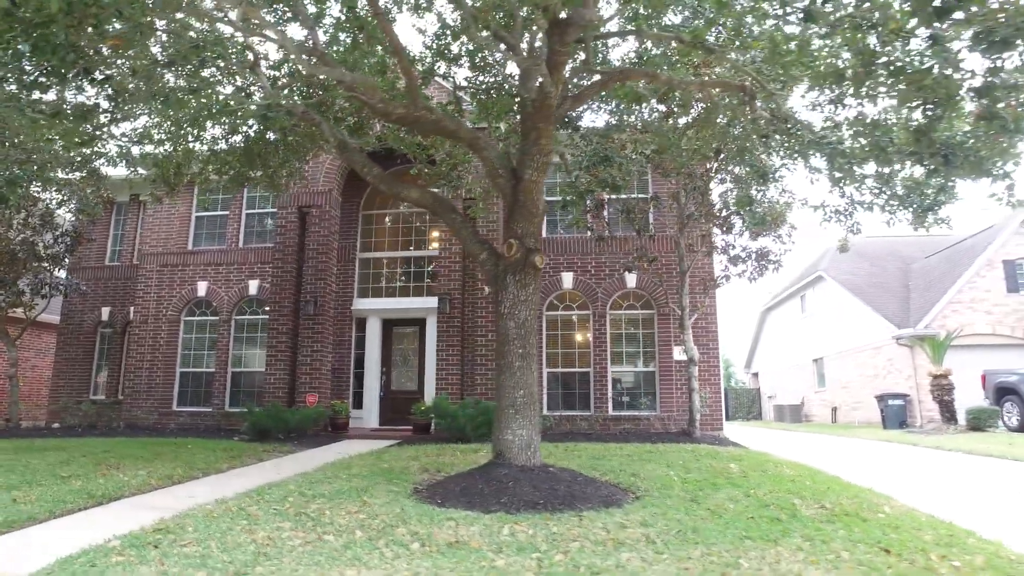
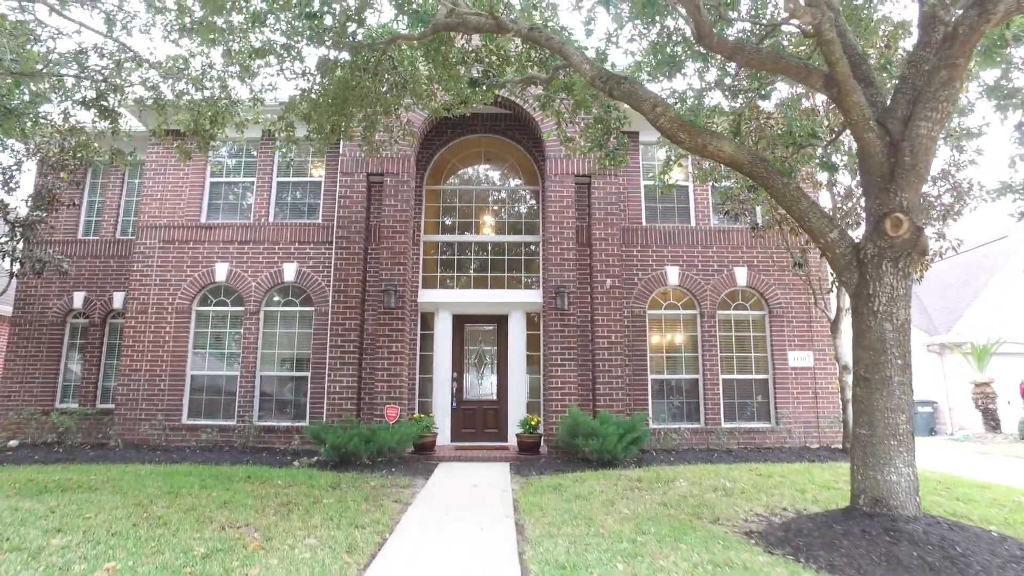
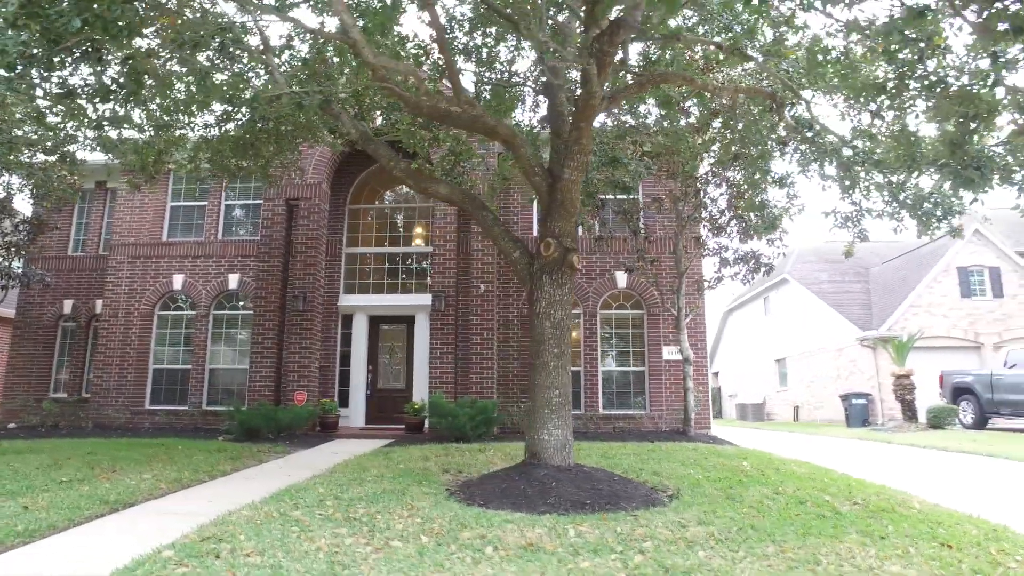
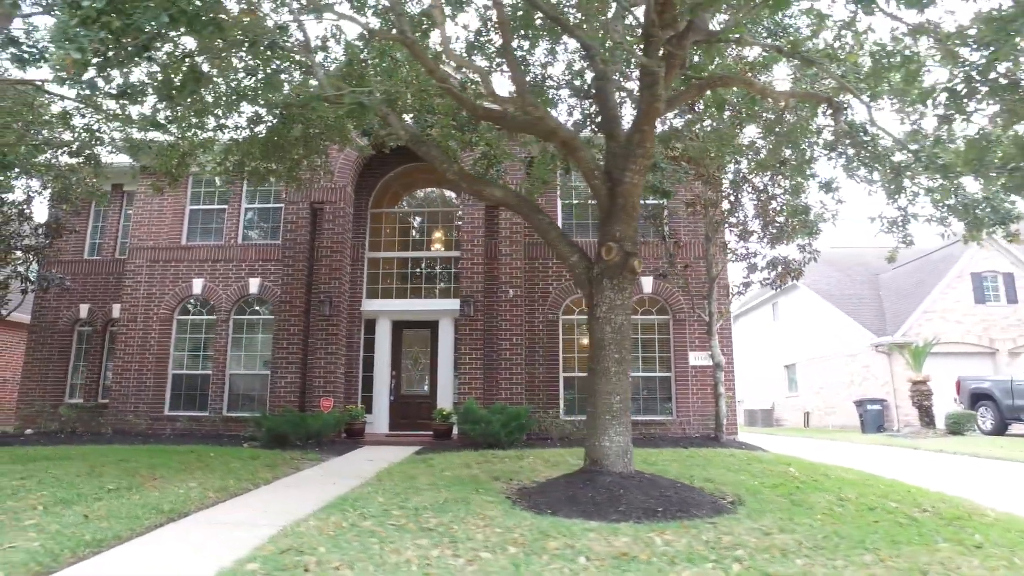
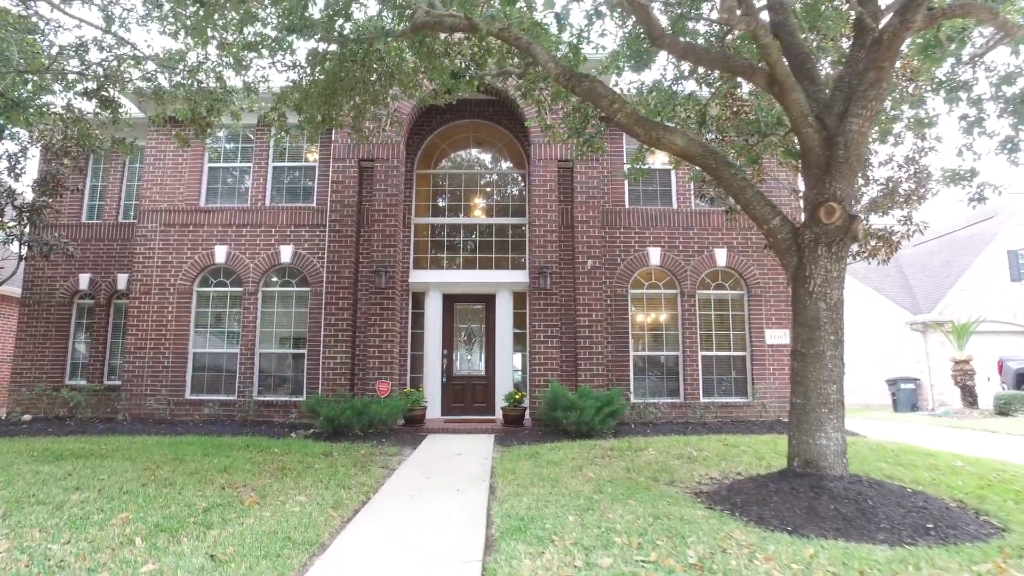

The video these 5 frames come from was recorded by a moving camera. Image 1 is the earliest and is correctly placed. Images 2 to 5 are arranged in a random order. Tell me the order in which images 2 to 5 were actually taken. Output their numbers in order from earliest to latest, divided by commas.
3, 4, 5, 2
